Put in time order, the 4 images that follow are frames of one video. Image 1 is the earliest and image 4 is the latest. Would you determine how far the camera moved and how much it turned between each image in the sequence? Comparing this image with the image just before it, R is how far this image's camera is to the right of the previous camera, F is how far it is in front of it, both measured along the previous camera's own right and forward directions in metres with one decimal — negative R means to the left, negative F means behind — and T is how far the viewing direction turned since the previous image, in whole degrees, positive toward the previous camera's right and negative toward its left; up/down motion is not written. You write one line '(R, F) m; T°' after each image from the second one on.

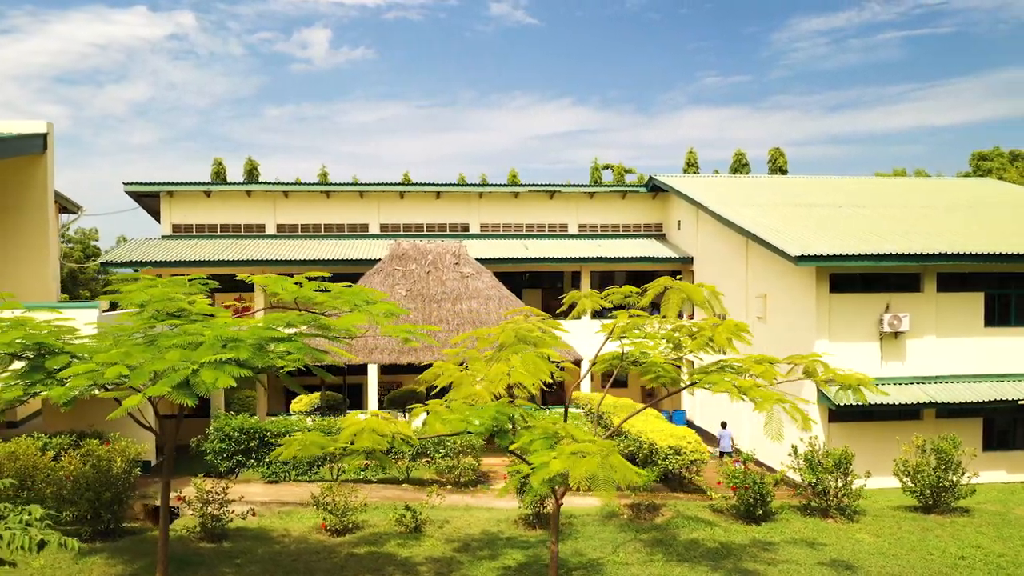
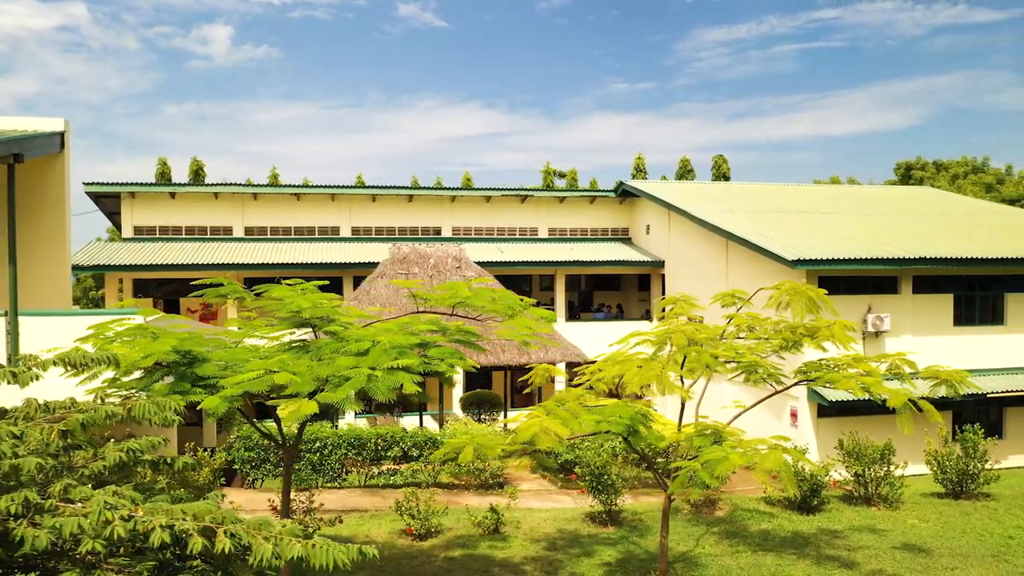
(-2.7, -0.1) m; +5°
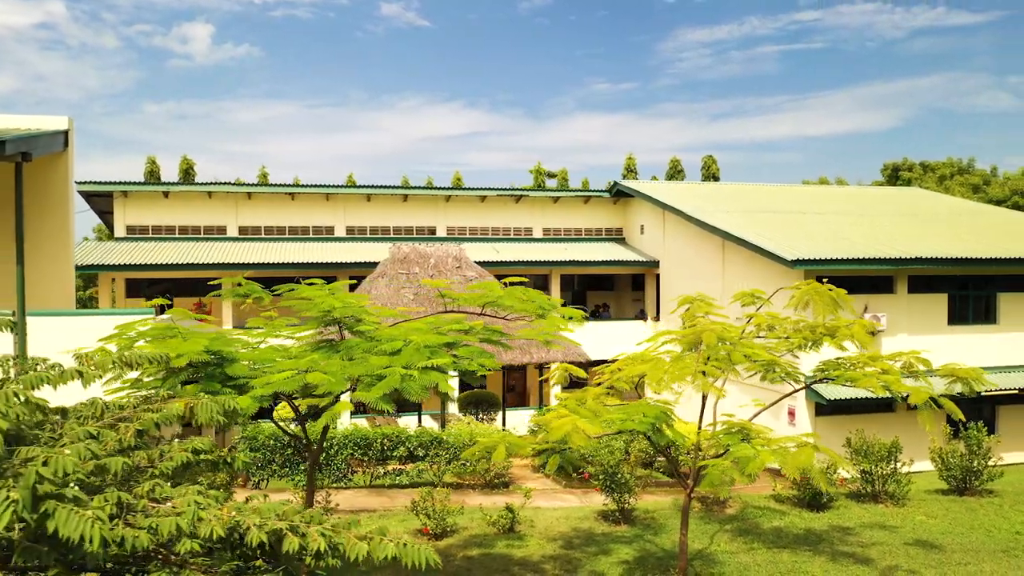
(-0.5, 0.0) m; +1°
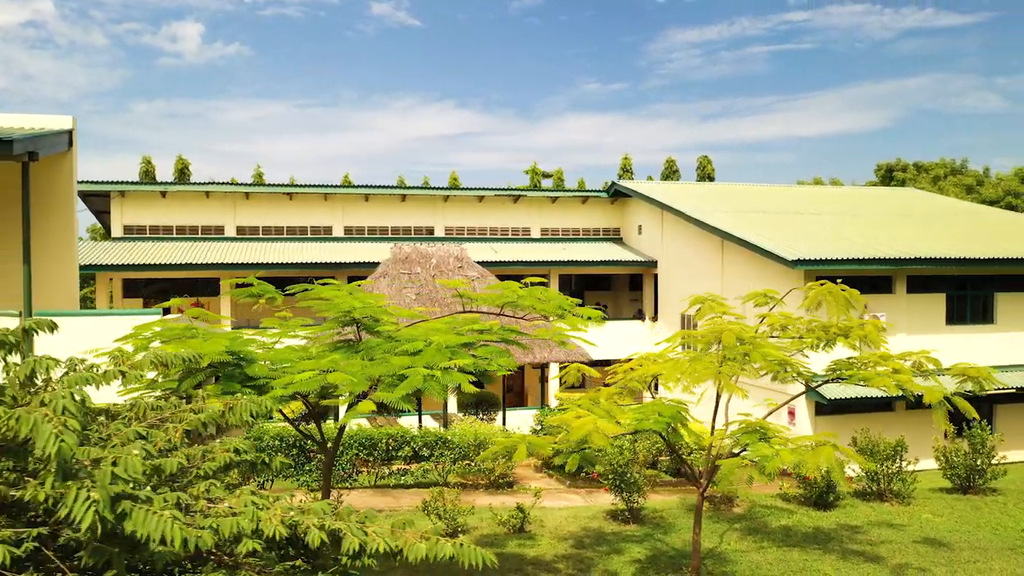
(-0.3, 0.0) m; +1°
